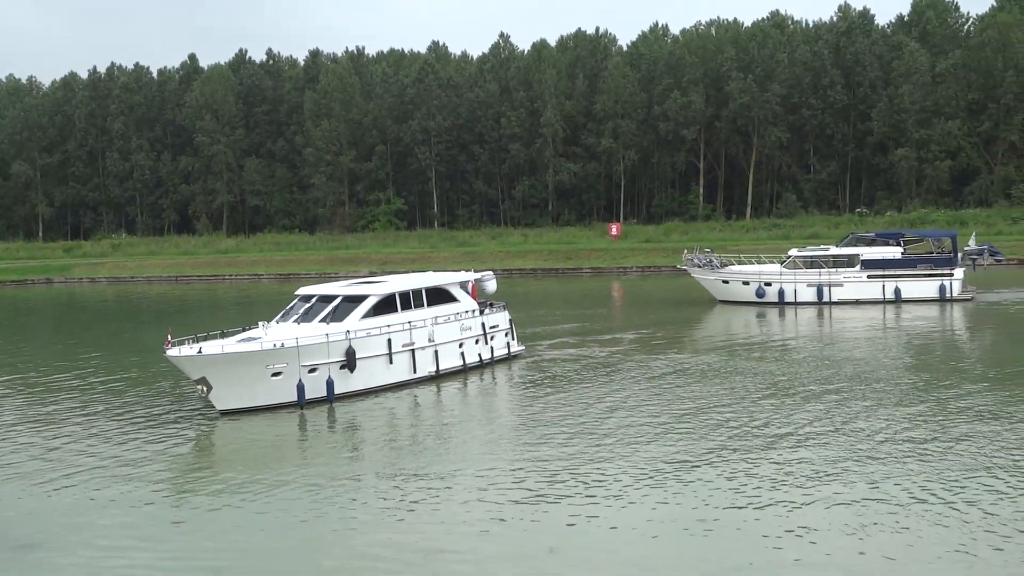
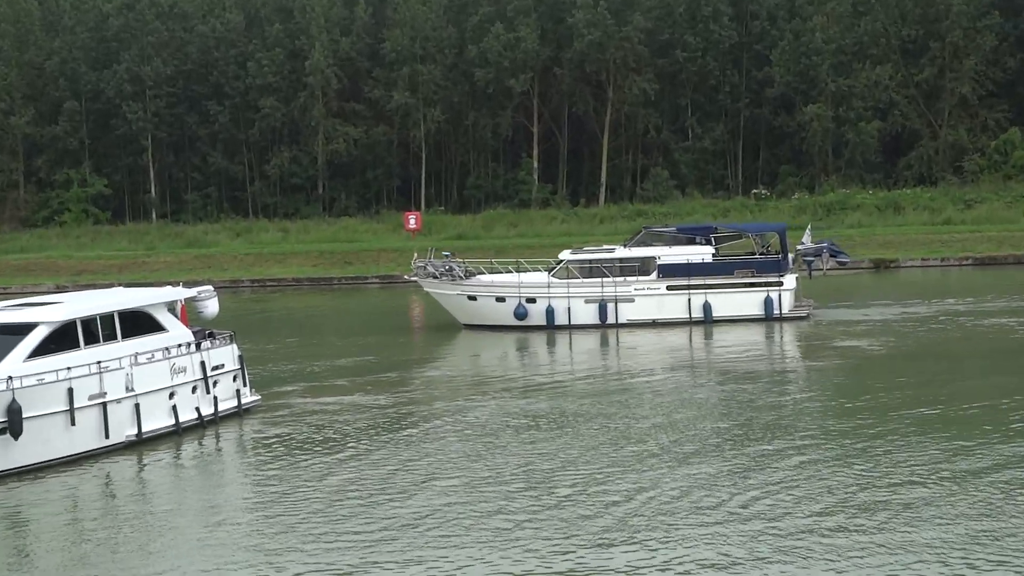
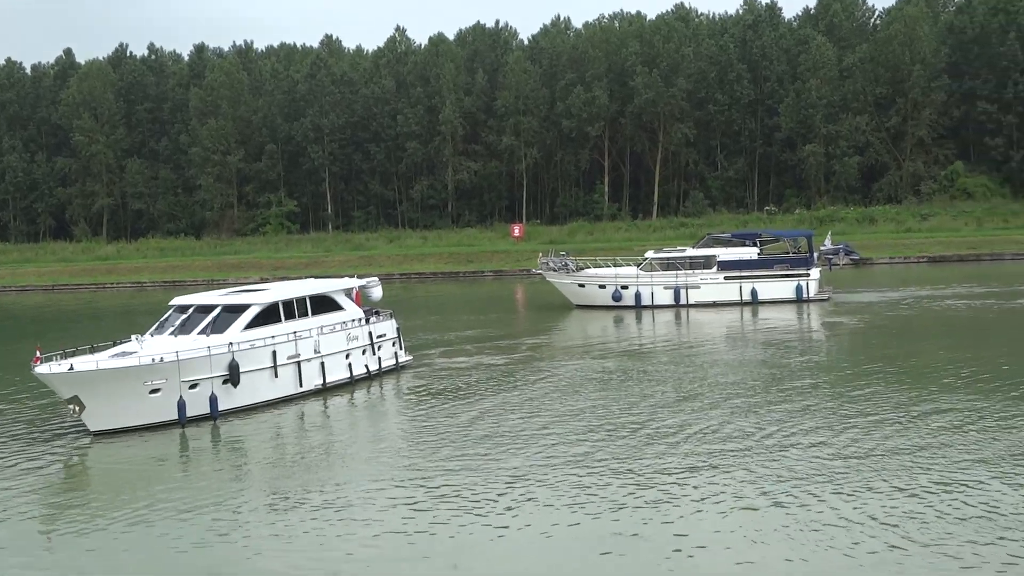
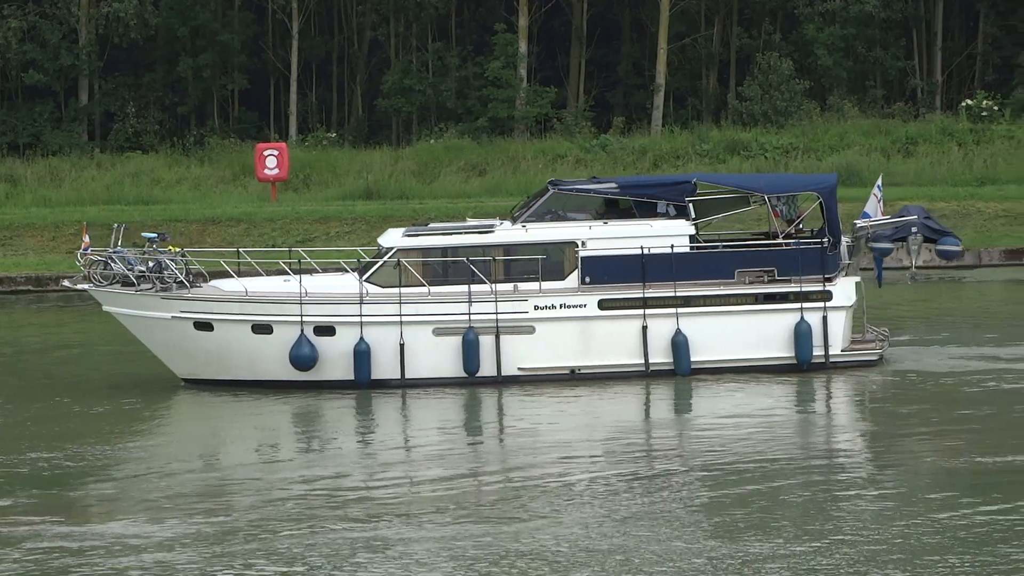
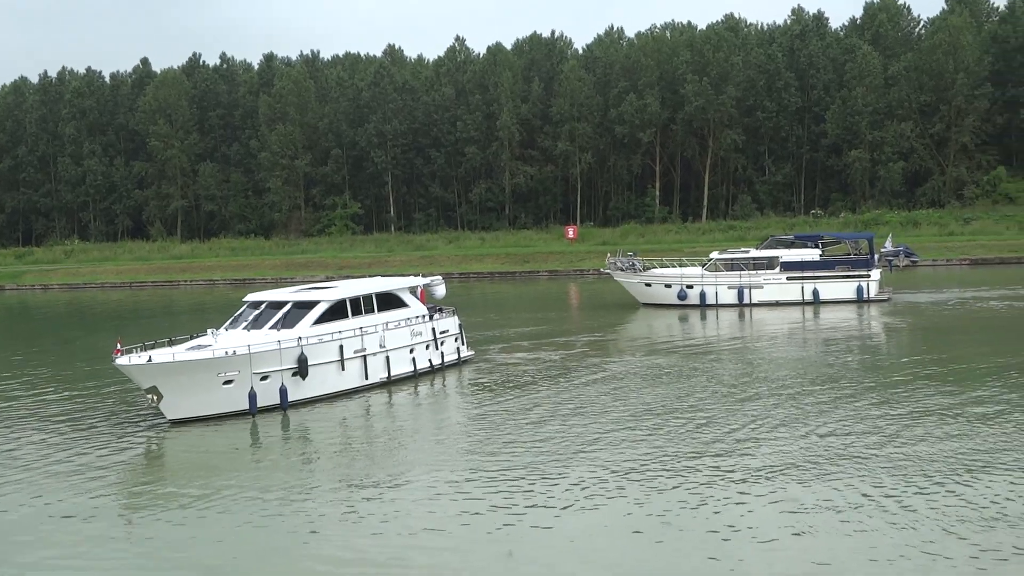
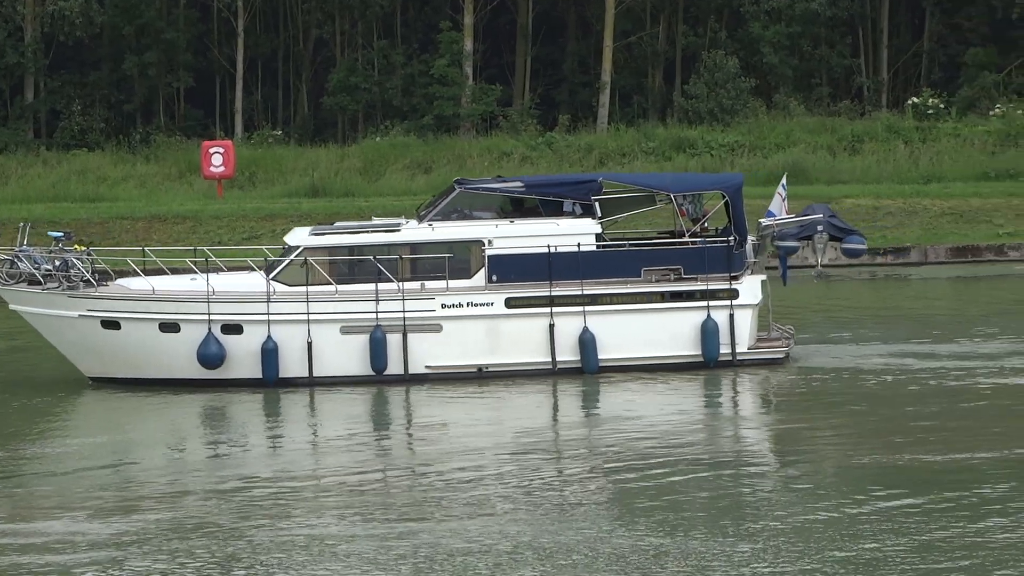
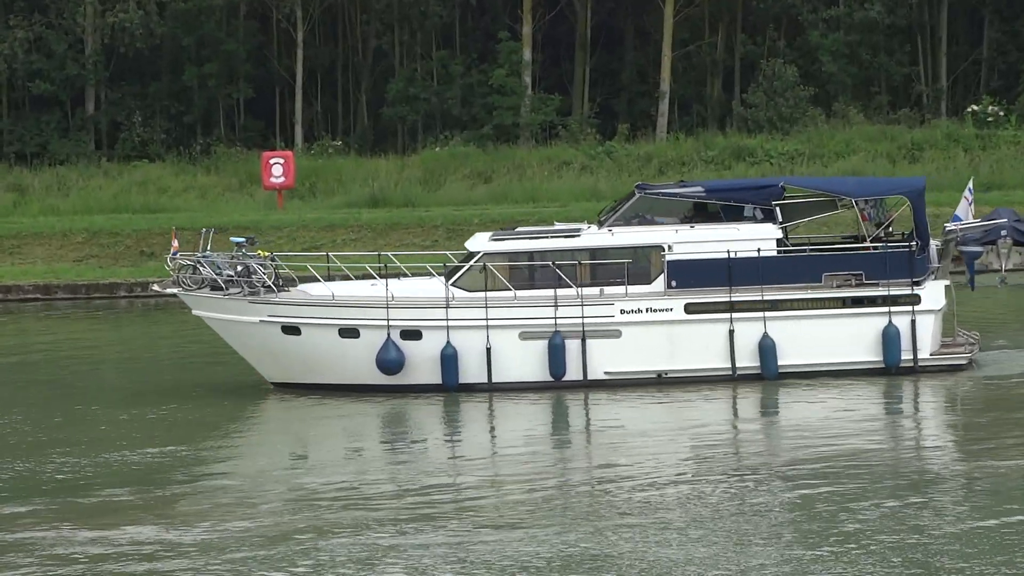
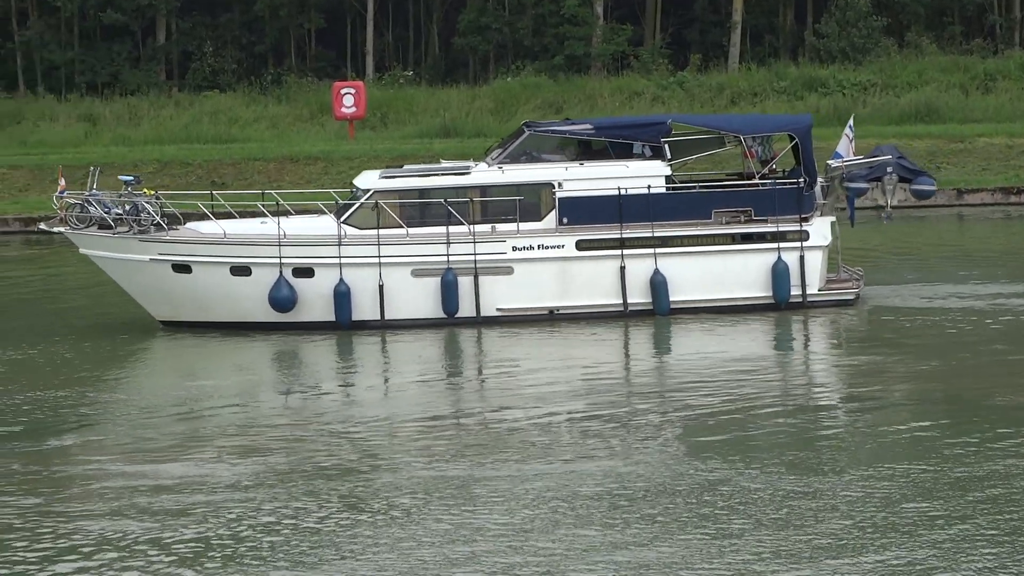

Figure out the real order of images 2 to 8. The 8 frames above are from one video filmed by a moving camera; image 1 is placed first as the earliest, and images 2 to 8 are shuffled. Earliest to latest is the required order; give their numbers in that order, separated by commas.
5, 3, 2, 7, 4, 6, 8
